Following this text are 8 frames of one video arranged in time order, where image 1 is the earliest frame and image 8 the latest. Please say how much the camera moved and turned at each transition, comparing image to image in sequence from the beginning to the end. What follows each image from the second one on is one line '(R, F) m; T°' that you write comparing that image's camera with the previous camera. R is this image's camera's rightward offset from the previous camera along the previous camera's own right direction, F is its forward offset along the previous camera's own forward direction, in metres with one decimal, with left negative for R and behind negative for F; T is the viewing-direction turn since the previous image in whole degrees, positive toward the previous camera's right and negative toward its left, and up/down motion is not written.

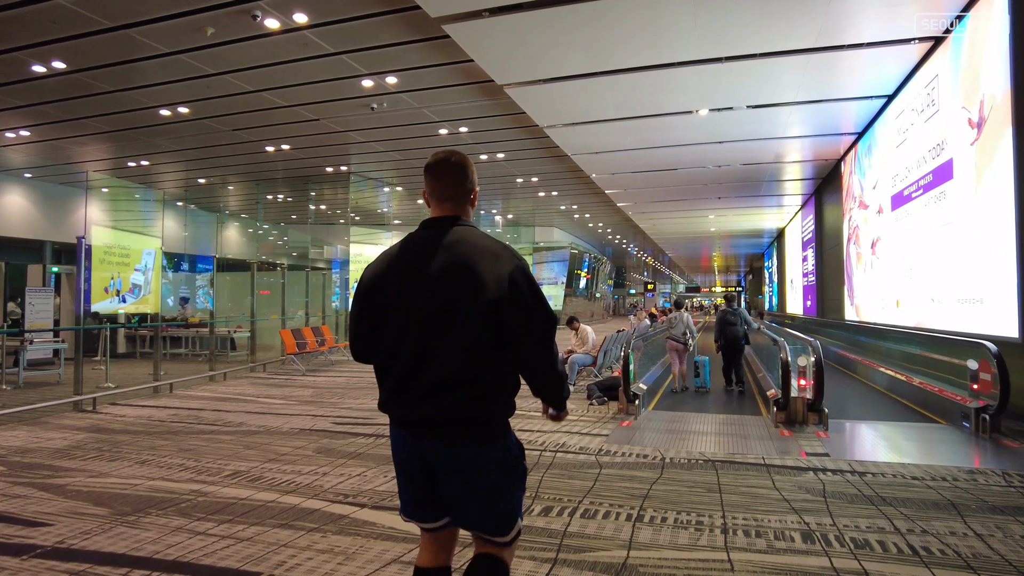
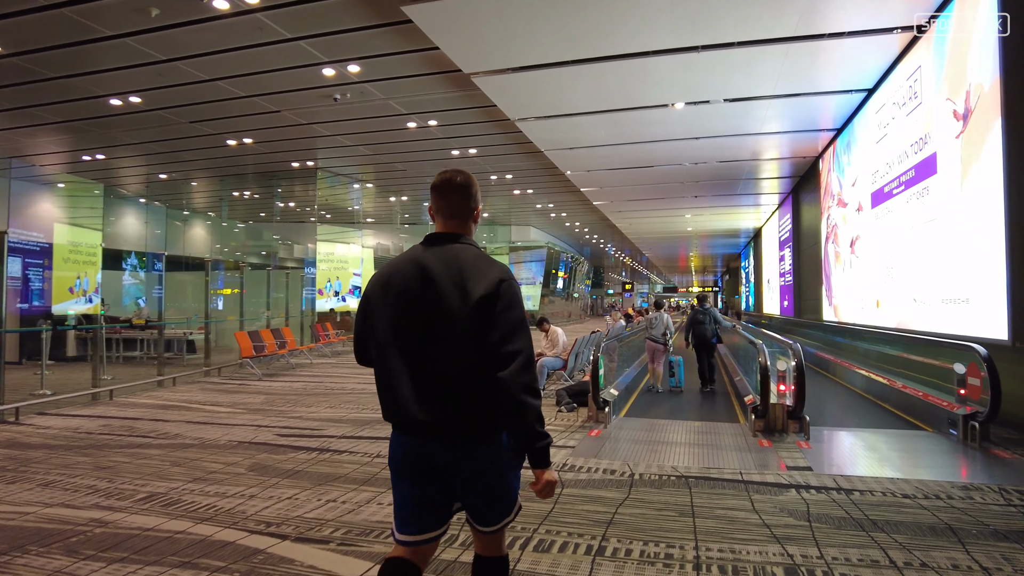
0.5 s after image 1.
(+0.2, +0.4) m; +2°
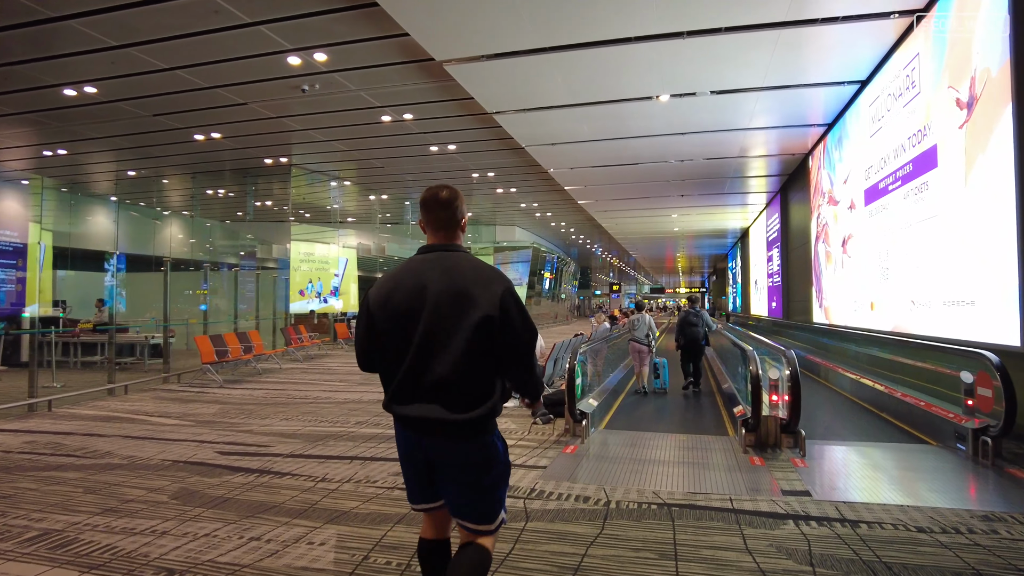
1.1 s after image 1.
(+0.2, +0.4) m; +1°
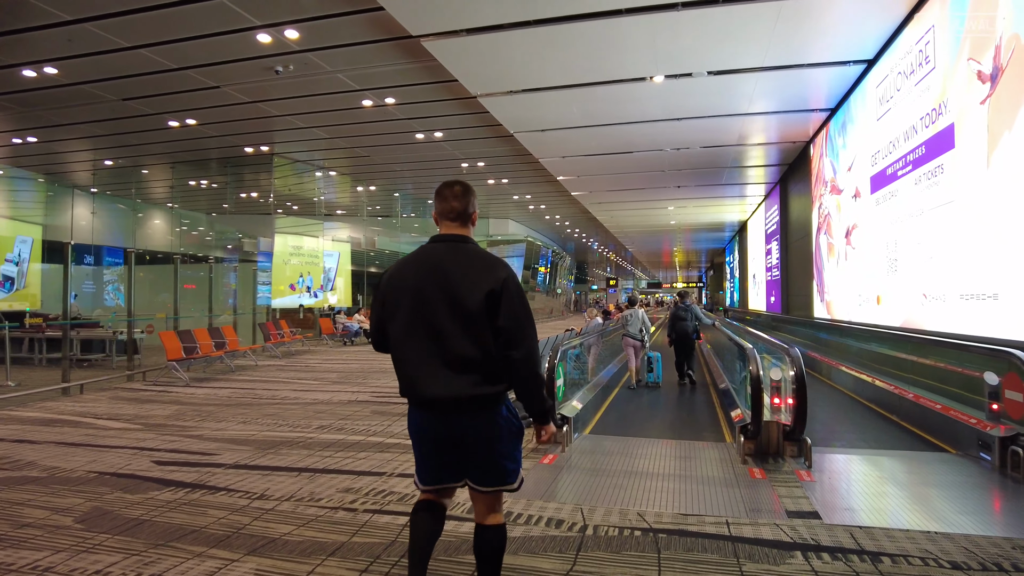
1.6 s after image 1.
(+0.2, +0.5) m; 0°
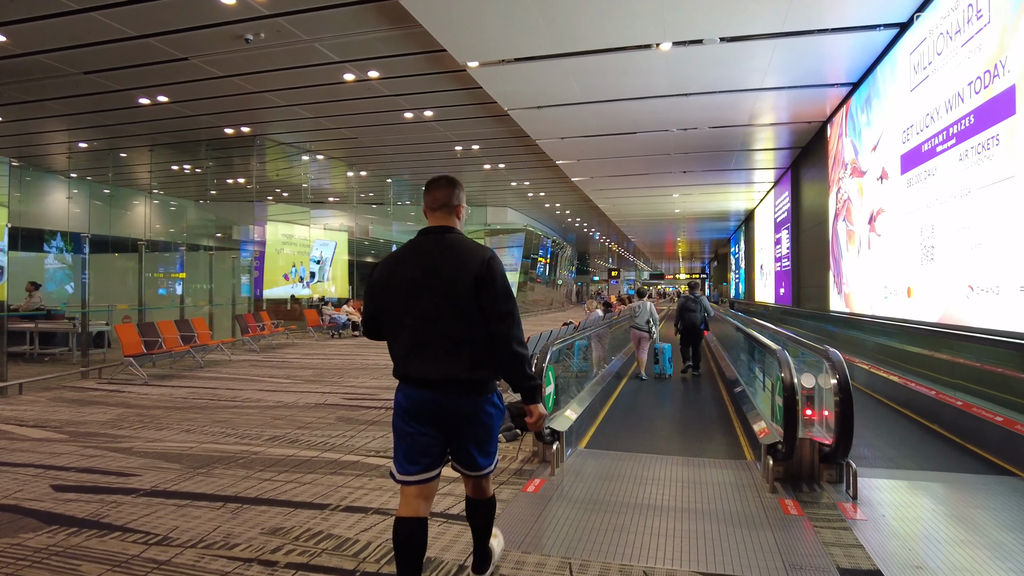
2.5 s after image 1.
(+0.1, +0.7) m; 0°
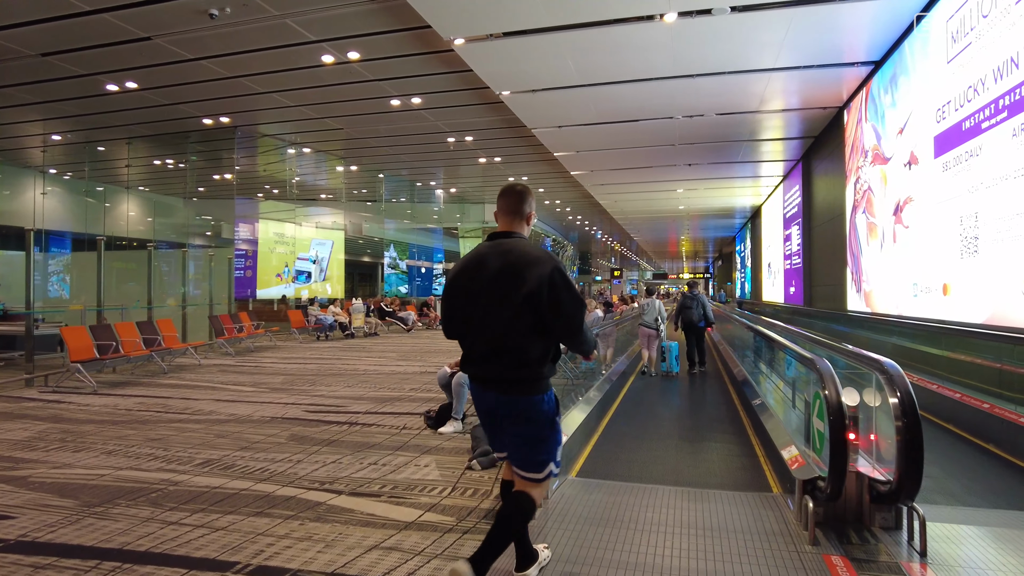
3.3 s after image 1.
(+0.2, +0.7) m; 0°
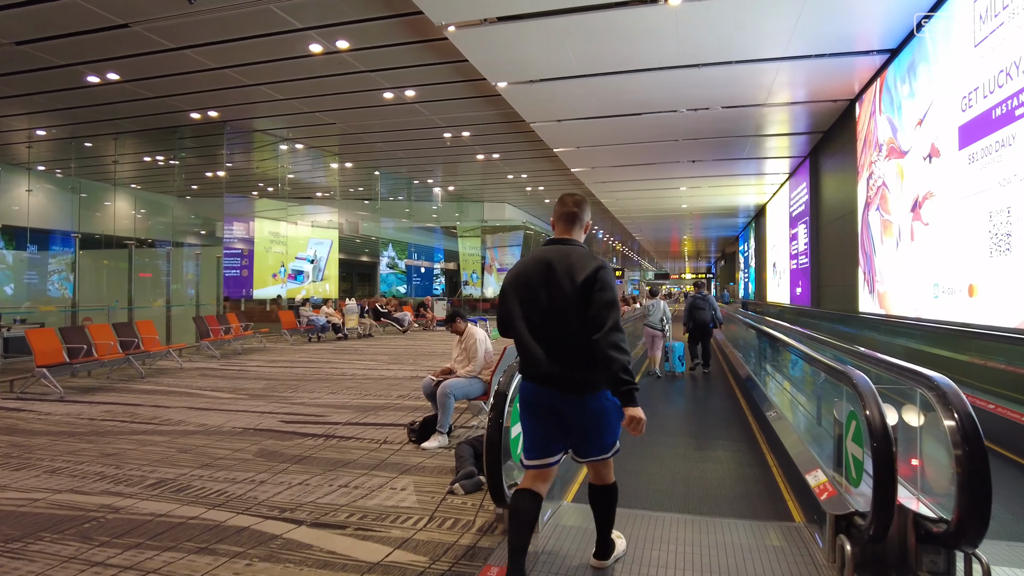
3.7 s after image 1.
(+0.1, +0.4) m; 0°
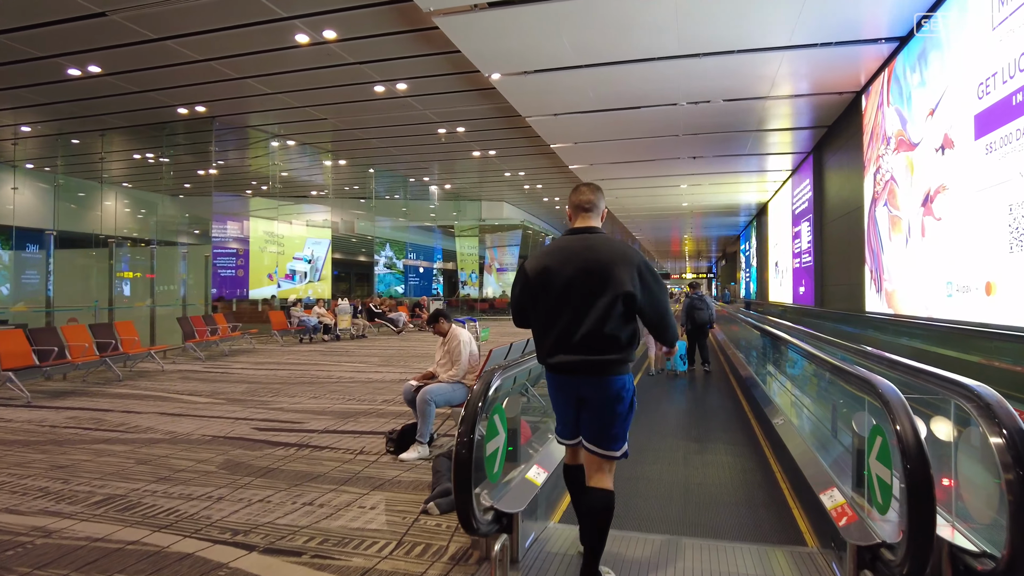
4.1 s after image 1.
(+0.1, +0.3) m; 0°
